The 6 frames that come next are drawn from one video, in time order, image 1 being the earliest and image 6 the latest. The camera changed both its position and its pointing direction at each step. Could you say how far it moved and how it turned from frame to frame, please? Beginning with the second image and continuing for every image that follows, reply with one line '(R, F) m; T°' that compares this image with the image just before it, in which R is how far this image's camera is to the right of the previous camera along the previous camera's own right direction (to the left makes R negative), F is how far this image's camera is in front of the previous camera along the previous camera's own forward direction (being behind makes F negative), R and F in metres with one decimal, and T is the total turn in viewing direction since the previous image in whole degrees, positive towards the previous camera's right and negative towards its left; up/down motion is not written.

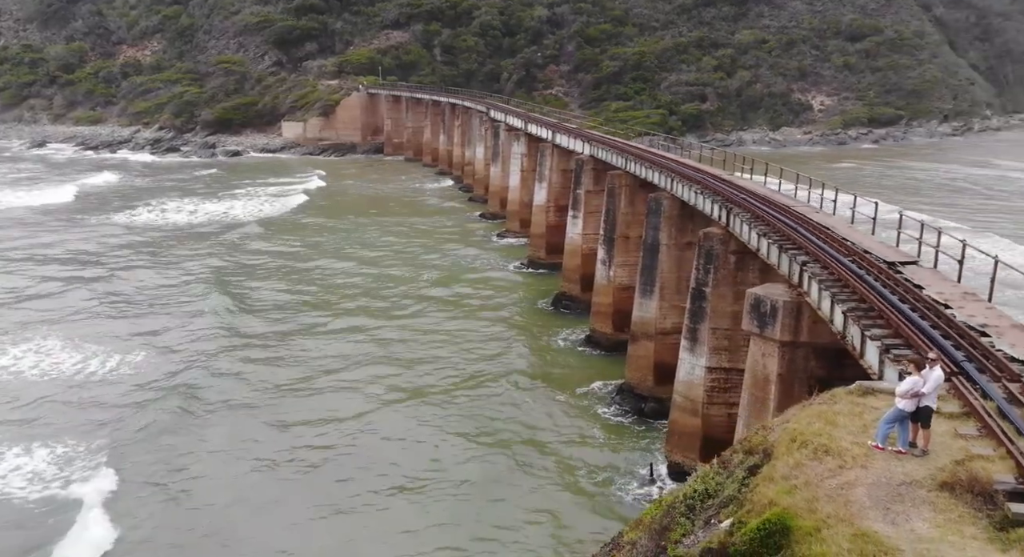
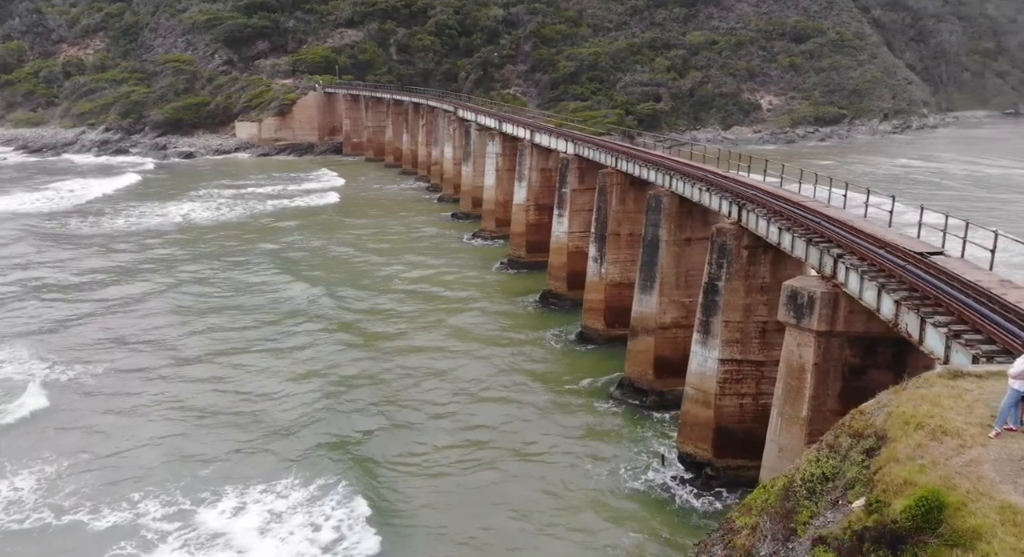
(-2.6, 0.0) m; +6°
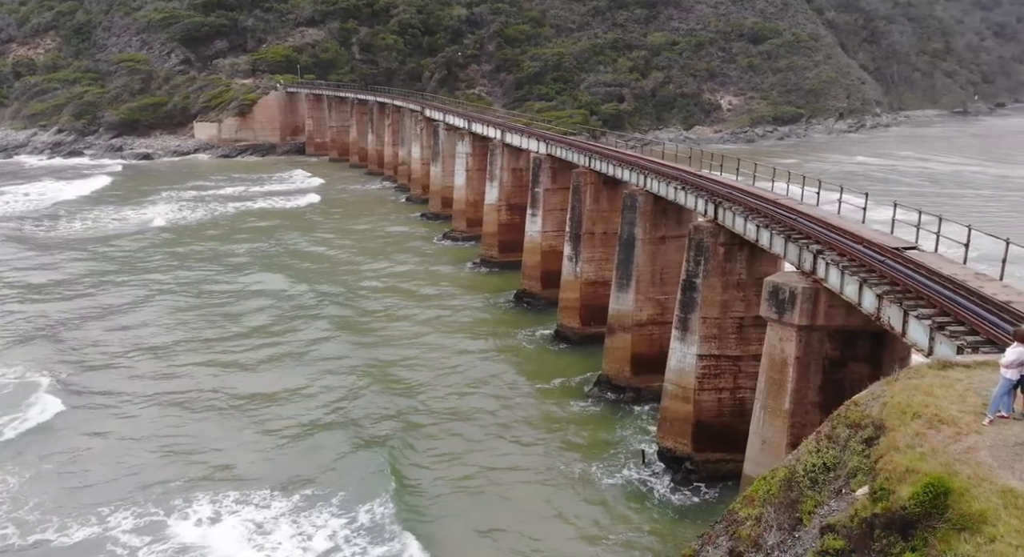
(-0.7, -0.1) m; +3°
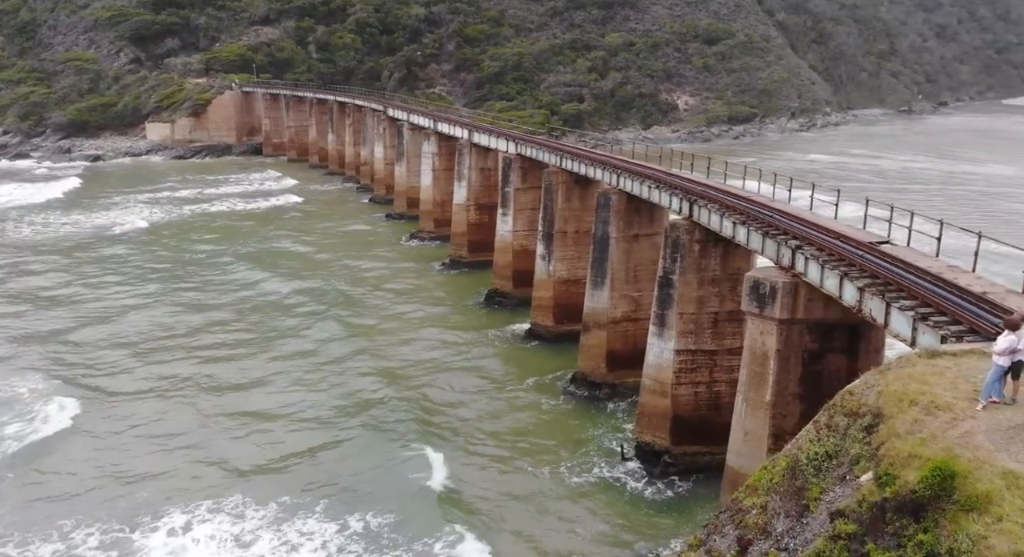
(-0.8, -0.1) m; +4°
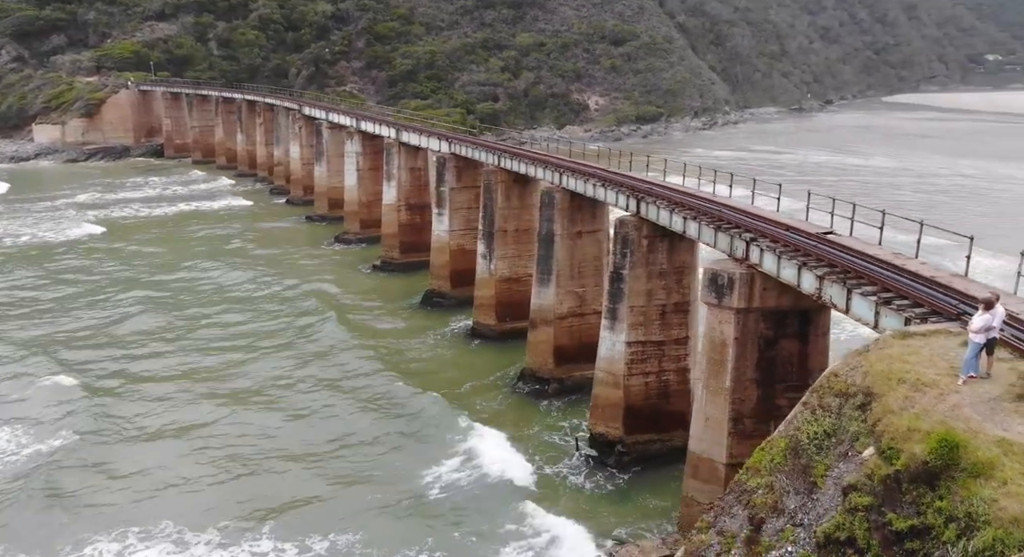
(-1.8, 0.0) m; +8°
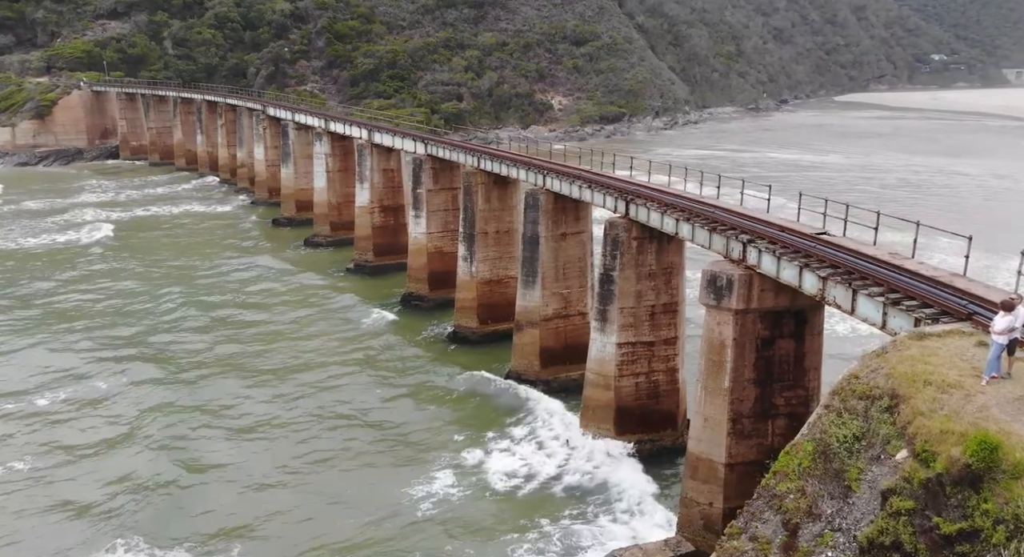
(-1.2, +0.3) m; +4°
